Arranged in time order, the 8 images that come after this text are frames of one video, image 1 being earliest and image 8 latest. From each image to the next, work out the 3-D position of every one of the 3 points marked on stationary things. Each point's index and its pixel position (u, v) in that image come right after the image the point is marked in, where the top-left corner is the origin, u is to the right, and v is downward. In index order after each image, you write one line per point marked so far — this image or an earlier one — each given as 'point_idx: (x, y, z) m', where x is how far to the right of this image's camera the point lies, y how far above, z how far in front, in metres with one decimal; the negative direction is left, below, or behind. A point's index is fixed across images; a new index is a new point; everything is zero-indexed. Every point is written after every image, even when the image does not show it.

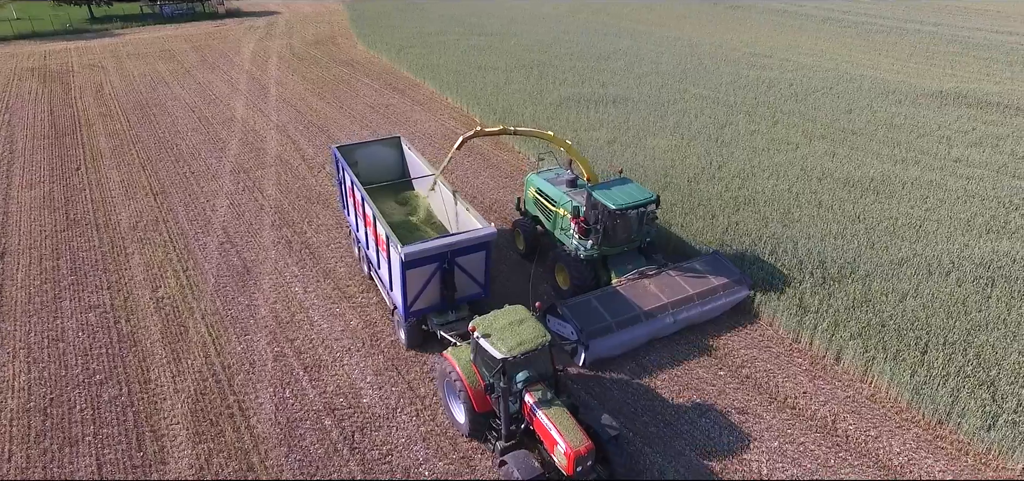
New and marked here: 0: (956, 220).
0: (+7.3, +0.3, +10.2) m
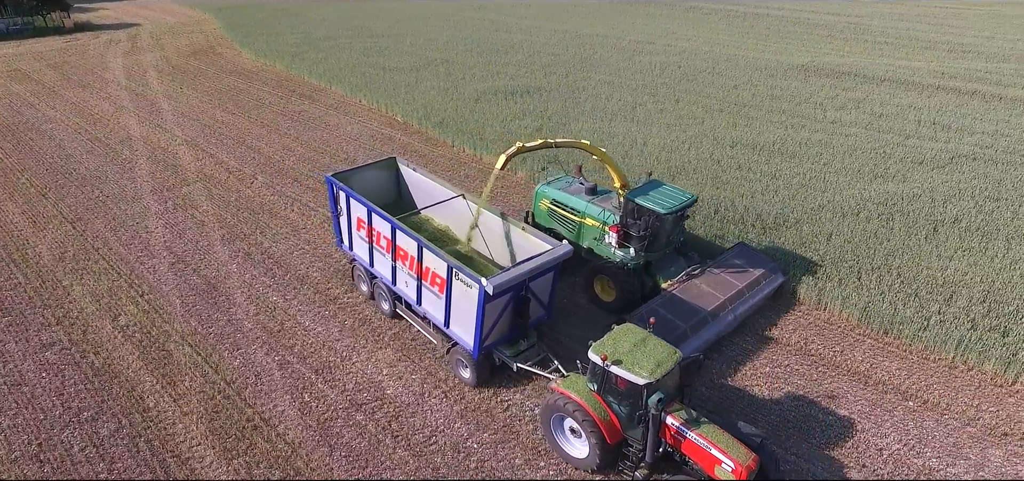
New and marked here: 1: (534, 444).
0: (+6.5, +1.4, +11.9) m
1: (+0.3, -2.2, +6.3) m
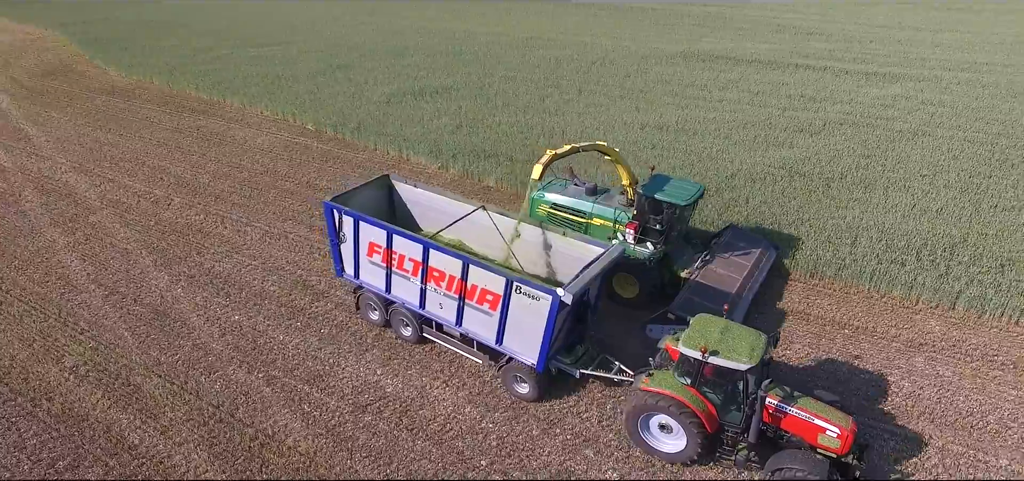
0: (+5.0, +2.1, +13.3) m
1: (+0.5, -1.9, +6.7) m
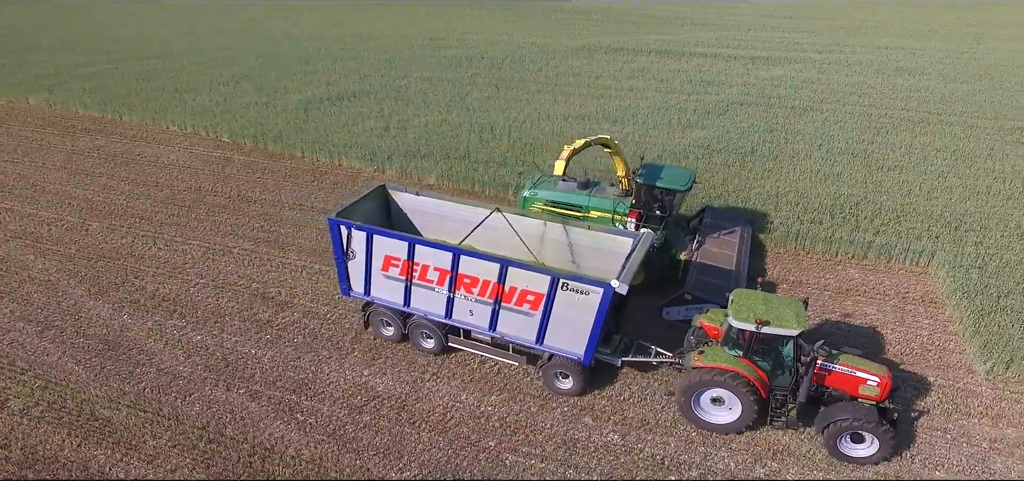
0: (+3.5, +2.7, +14.3) m
1: (+0.4, -1.8, +7.0) m
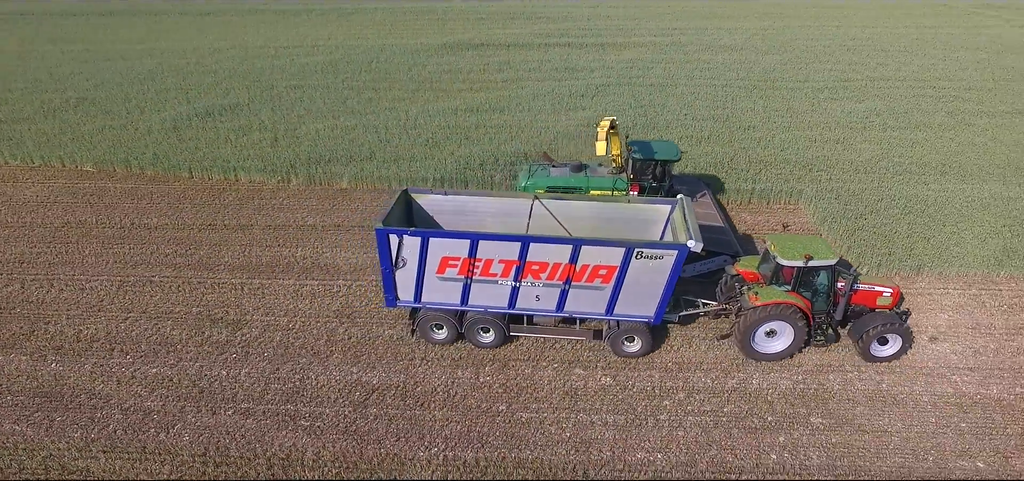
0: (+0.9, +3.2, +15.3) m
1: (+0.3, -1.4, +7.6) m
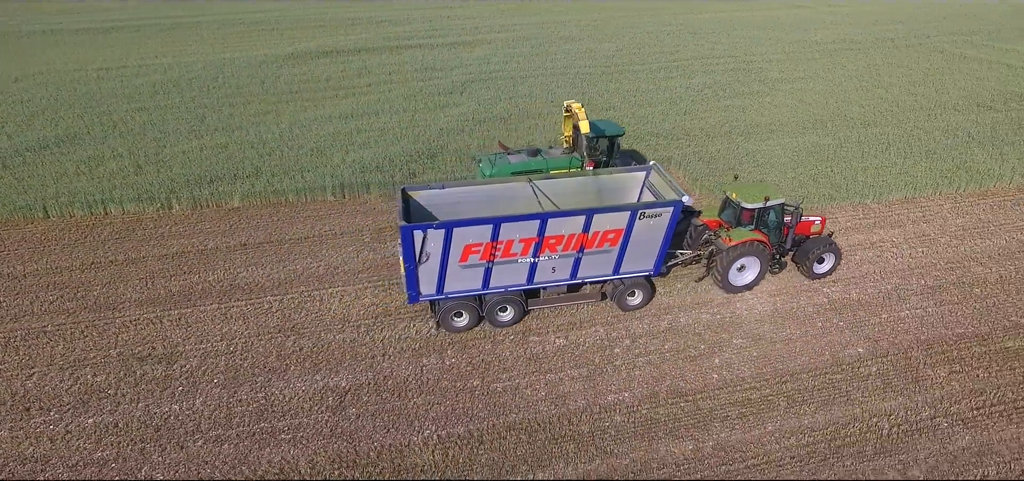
0: (-2.2, +3.3, +15.6) m
1: (-0.3, -1.2, +8.1) m
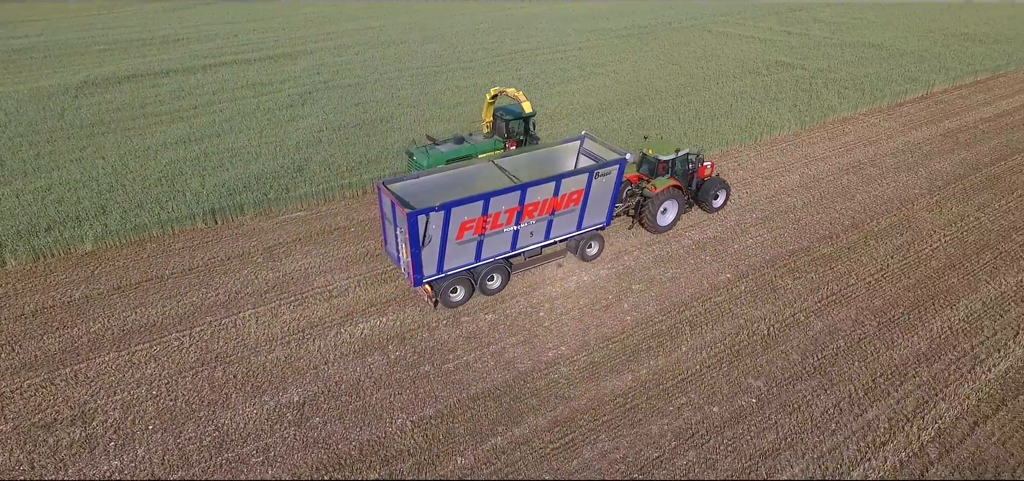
0: (-5.9, +2.8, +15.0) m
1: (-1.2, -1.1, +8.4) m
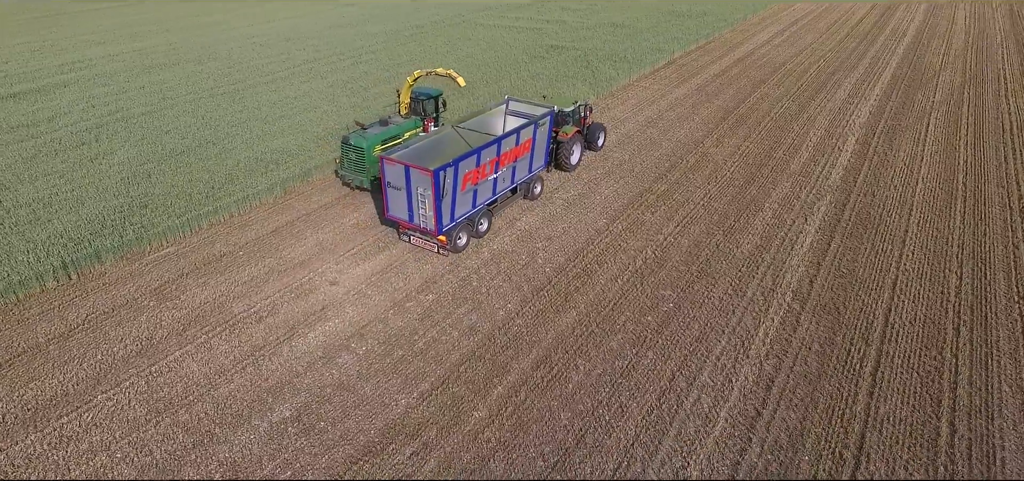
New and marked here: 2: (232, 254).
0: (-9.4, +1.5, +13.1) m
1: (-2.0, -1.1, +8.7) m
2: (-4.6, -0.2, +10.3) m
